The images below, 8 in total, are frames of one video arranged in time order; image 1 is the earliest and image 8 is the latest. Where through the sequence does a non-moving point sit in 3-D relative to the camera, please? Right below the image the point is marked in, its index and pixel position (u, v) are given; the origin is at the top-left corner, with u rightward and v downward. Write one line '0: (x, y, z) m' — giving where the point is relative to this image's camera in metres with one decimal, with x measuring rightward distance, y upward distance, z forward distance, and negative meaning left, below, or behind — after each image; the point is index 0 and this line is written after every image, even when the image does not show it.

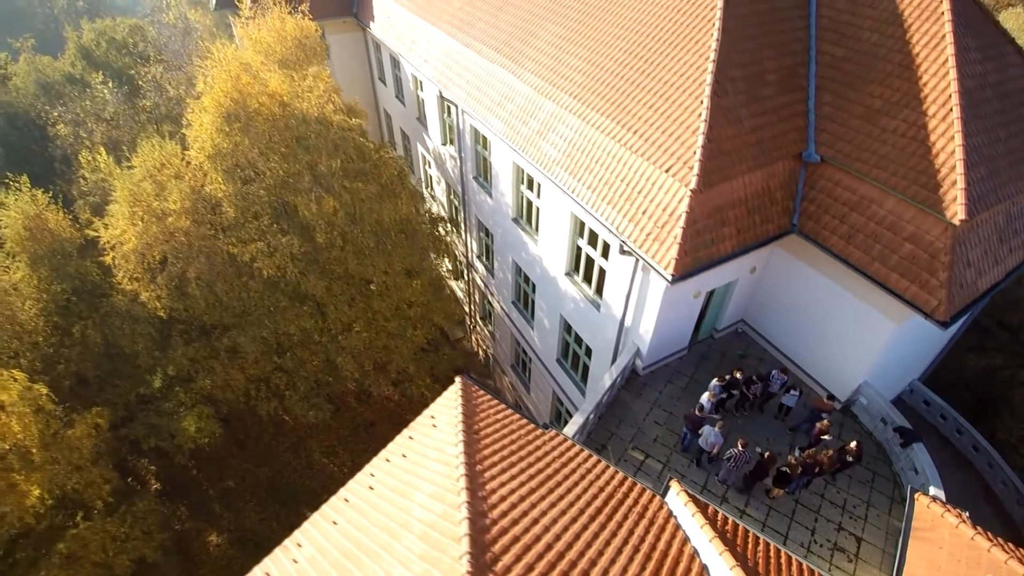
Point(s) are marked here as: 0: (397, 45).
0: (-3.7, +7.7, +17.2) m
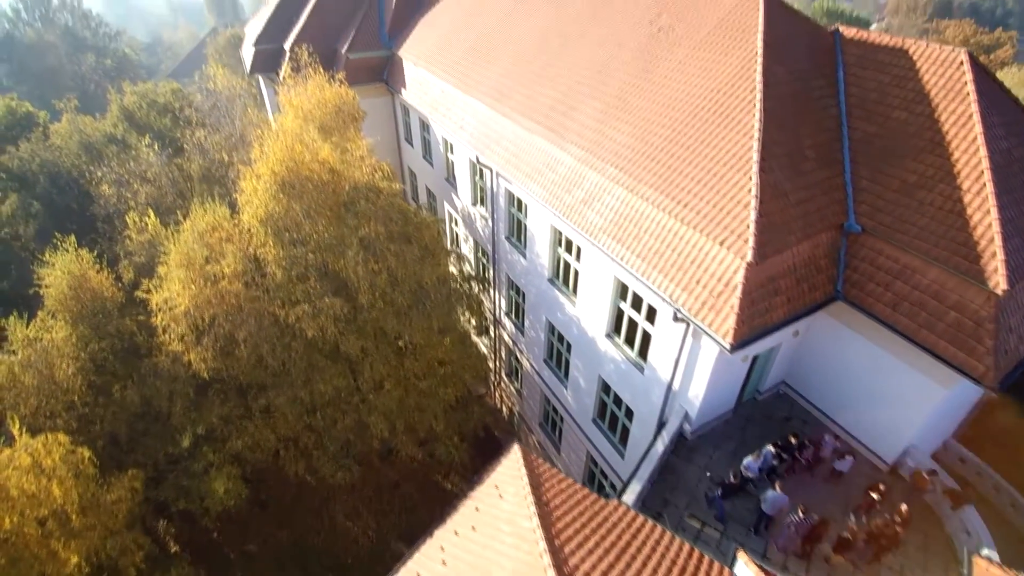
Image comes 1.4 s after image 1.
0: (-2.7, +5.8, +18.0) m
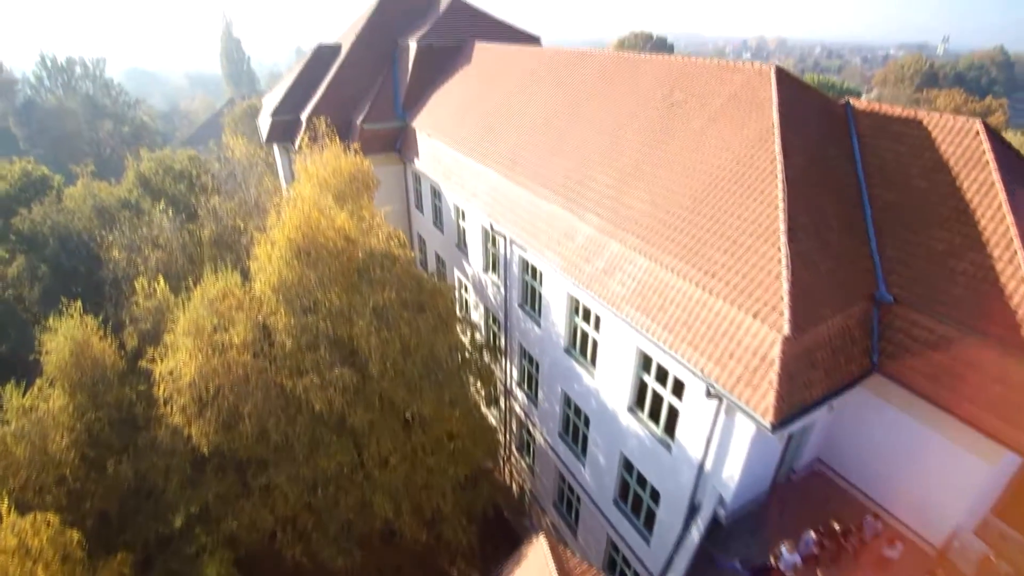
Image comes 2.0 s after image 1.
0: (-2.3, +3.6, +18.2) m
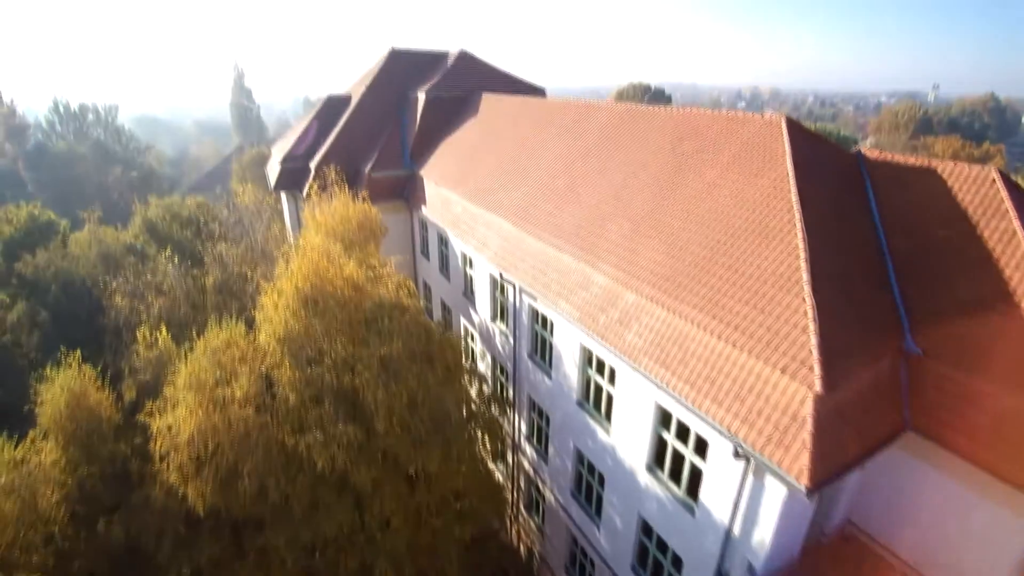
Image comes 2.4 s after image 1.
0: (-2.0, +2.0, +18.1) m
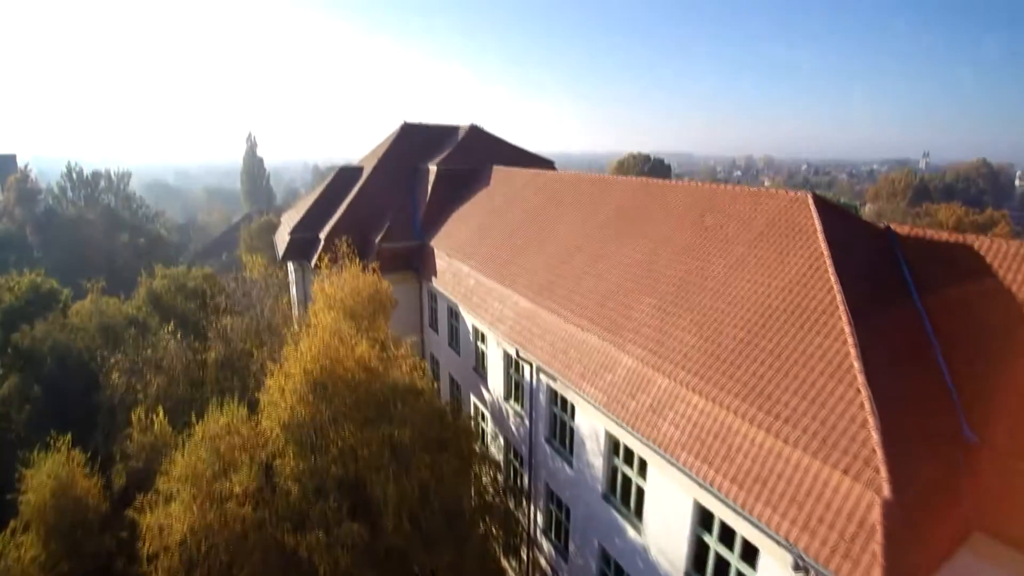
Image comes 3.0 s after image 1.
0: (-1.5, -0.5, +17.7) m
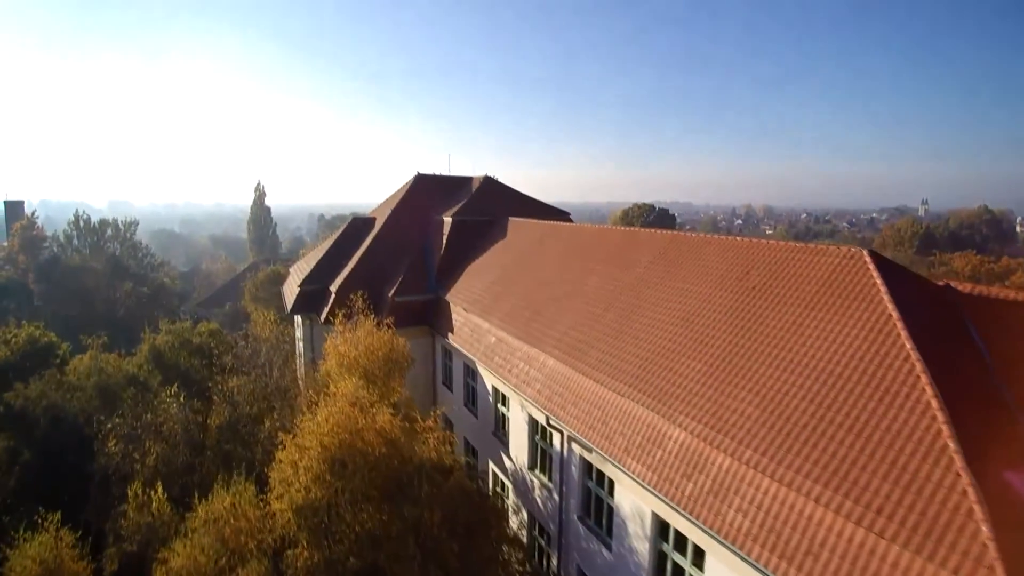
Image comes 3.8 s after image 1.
0: (-0.8, -2.3, +16.7) m
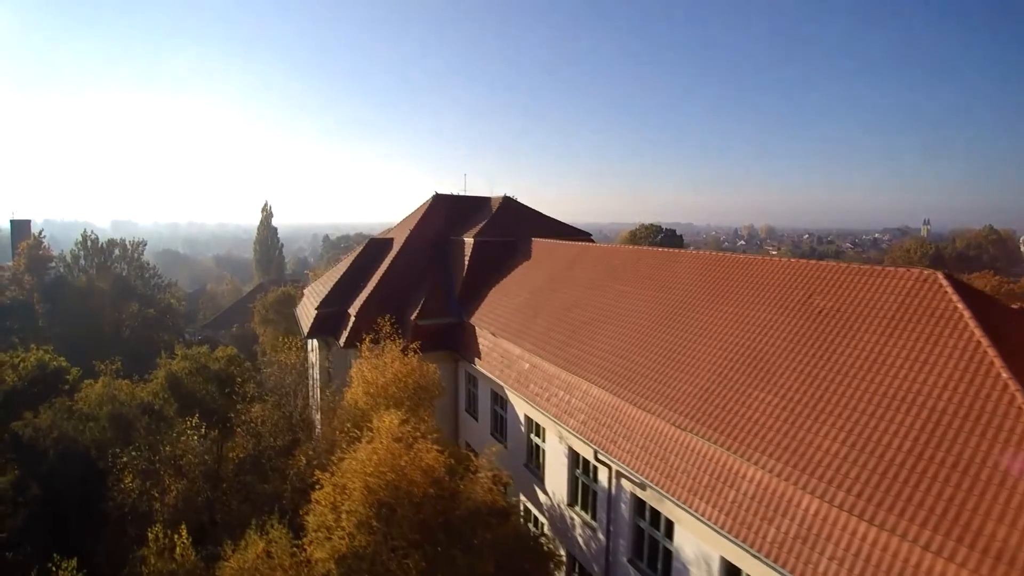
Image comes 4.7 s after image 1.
0: (+0.2, -3.0, +15.9) m
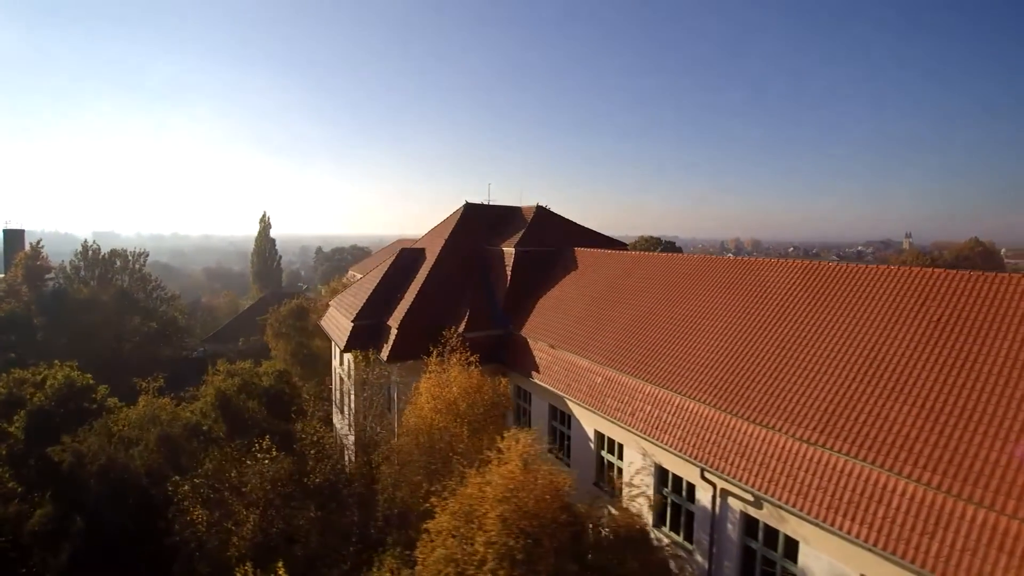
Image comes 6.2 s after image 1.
0: (+2.3, -3.2, +15.2) m
